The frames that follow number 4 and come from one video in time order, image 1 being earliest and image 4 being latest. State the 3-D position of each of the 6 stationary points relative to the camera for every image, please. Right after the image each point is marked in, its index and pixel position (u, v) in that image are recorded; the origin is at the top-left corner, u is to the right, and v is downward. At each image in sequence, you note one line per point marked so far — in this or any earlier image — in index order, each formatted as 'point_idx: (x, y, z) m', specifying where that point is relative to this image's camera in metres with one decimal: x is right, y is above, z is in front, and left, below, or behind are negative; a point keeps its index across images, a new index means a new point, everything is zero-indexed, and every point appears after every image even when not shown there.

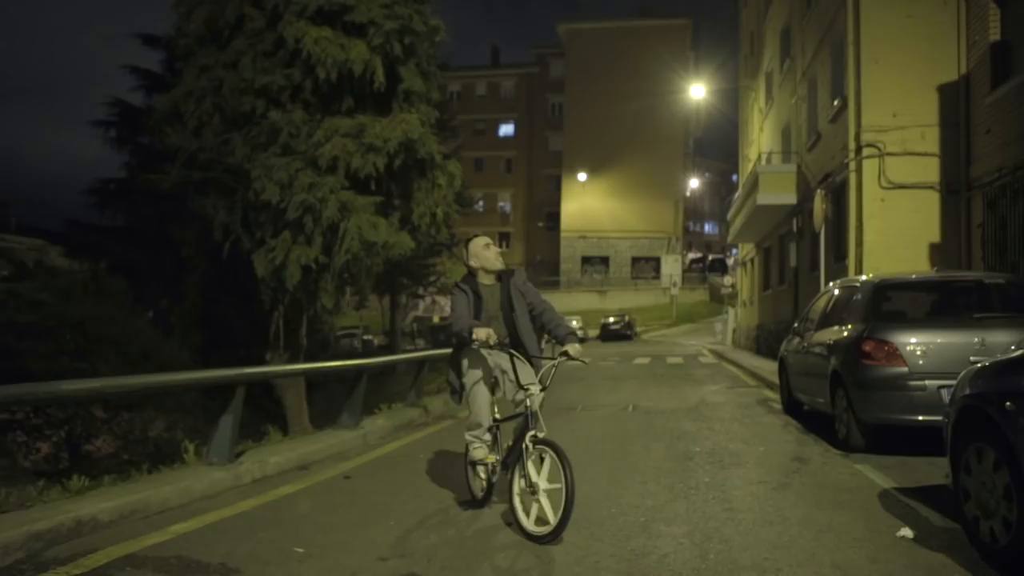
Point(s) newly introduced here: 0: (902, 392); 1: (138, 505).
0: (+3.0, -0.8, +7.5) m
1: (-2.1, -1.2, +5.7) m
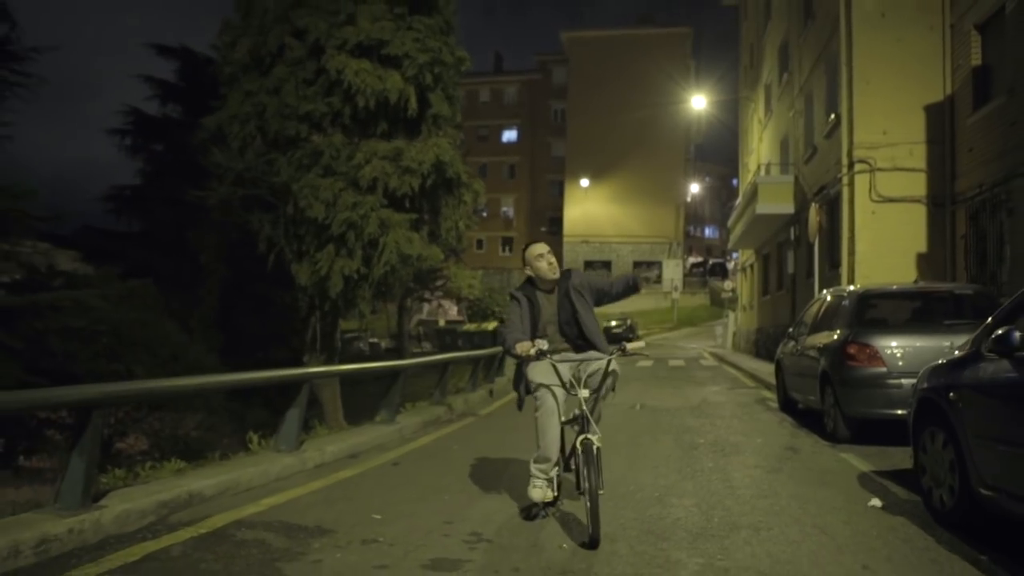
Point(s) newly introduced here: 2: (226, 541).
0: (+3.2, -0.9, +8.6) m
1: (-1.9, -1.3, +6.8) m
2: (-1.5, -1.3, +5.3) m
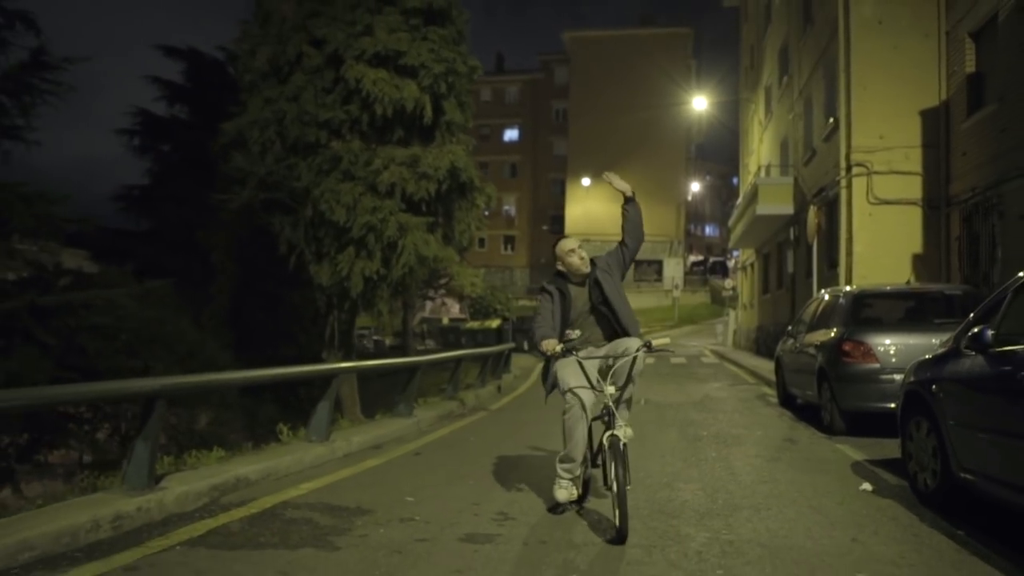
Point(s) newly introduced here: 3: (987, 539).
0: (+3.3, -0.9, +9.1) m
1: (-1.8, -1.3, +7.3) m
2: (-1.4, -1.4, +5.8) m
3: (+2.5, -1.3, +5.2) m
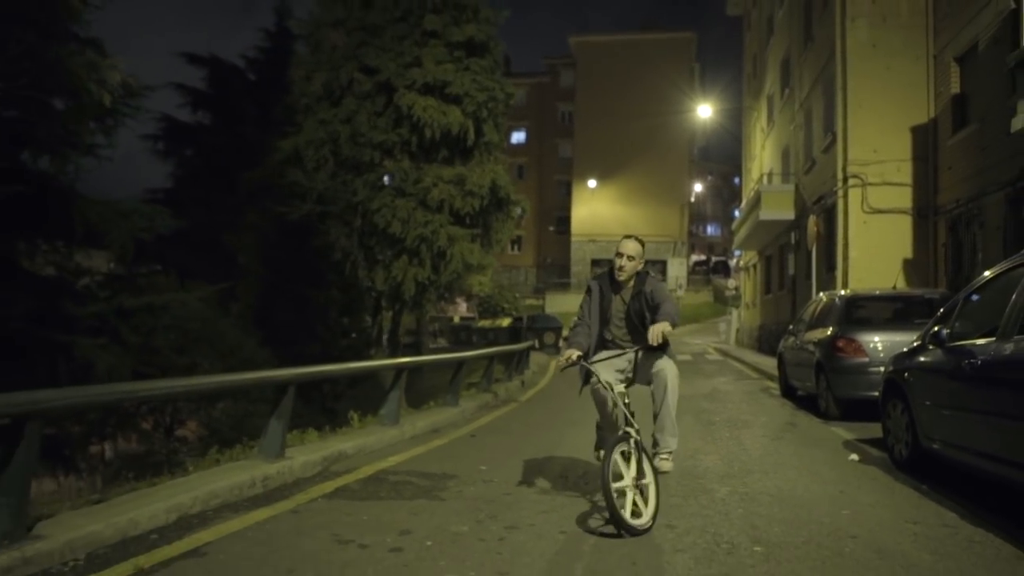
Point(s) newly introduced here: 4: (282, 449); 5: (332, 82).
0: (+3.8, -0.9, +10.6) m
1: (-1.3, -1.4, +8.8) m
2: (-0.9, -1.4, +7.3) m
3: (+2.9, -1.4, +6.7) m
4: (-1.7, -1.2, +7.4) m
5: (-2.5, +2.9, +14.1) m
